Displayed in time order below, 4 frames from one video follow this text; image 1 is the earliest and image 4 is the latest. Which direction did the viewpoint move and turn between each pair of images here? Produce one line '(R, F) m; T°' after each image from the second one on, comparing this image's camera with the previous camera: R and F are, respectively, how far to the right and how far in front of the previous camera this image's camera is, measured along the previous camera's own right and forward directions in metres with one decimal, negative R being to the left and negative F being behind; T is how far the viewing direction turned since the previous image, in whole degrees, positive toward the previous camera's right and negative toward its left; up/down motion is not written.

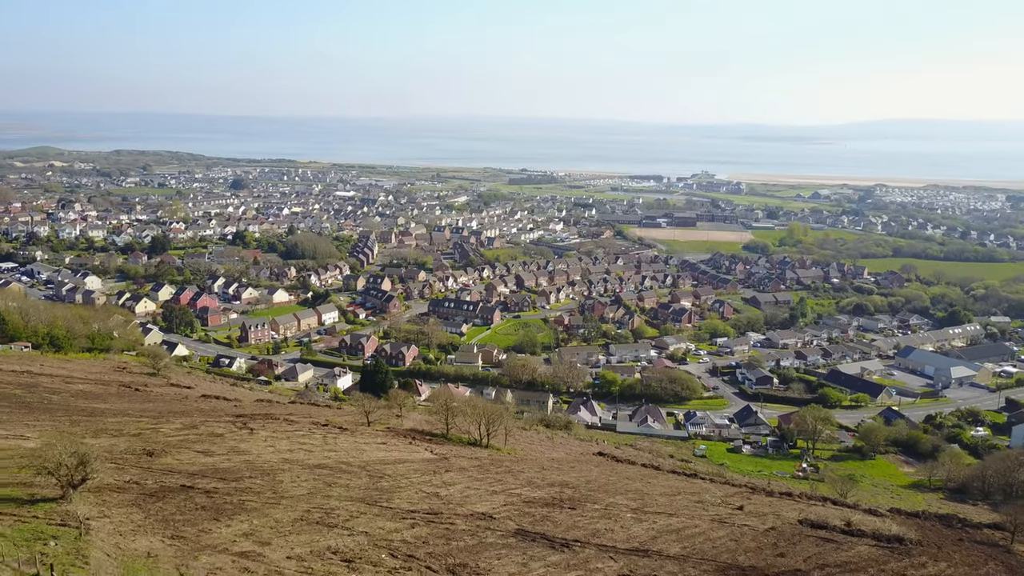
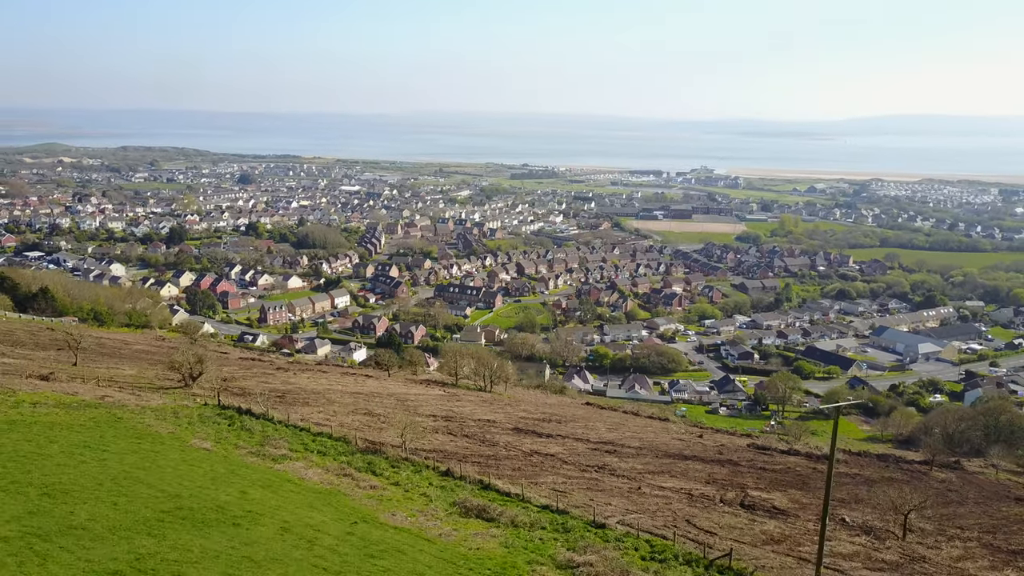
(+0.1, -2.1) m; 0°
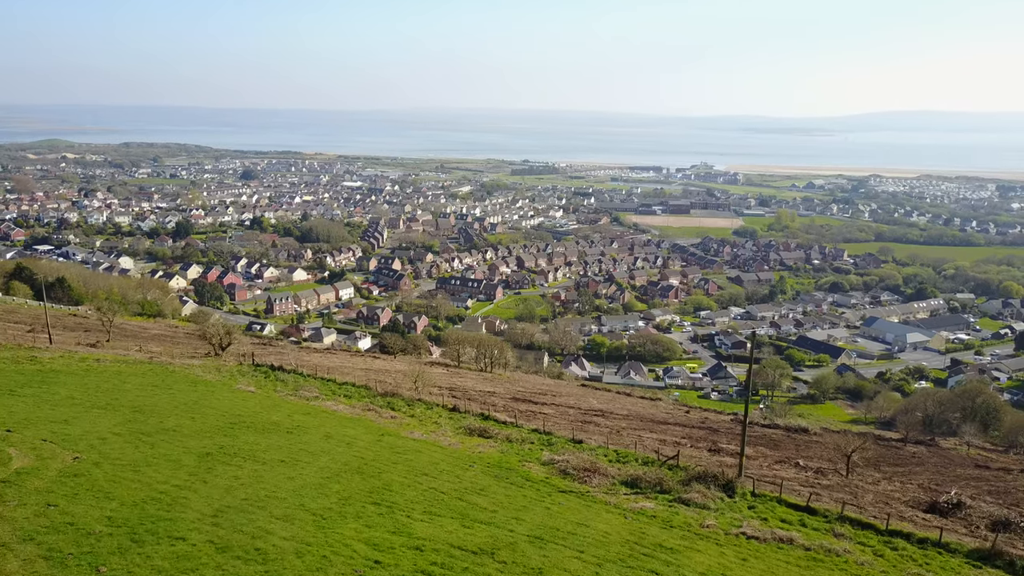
(0.0, -0.8) m; 0°
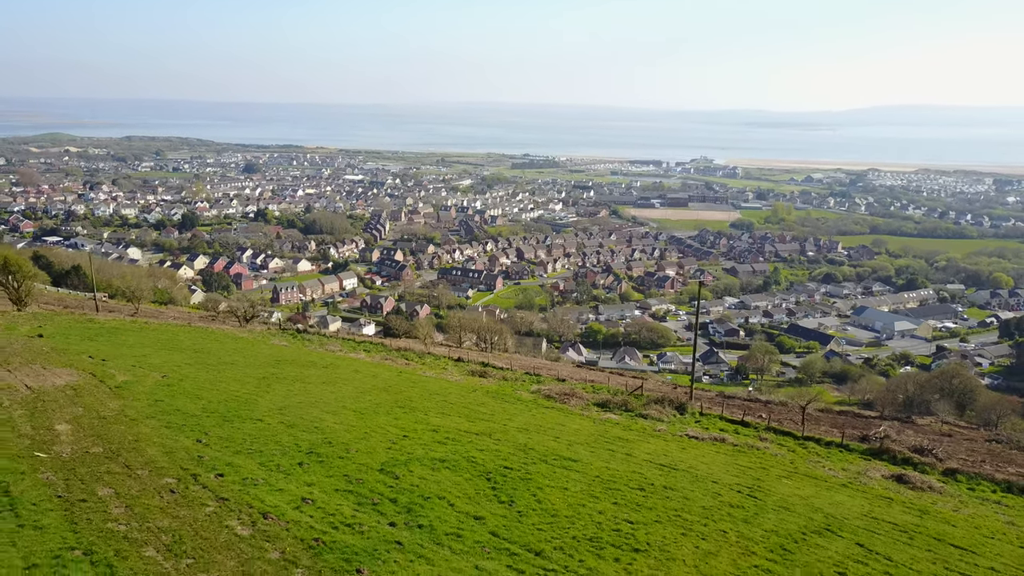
(0.0, -0.9) m; 0°
